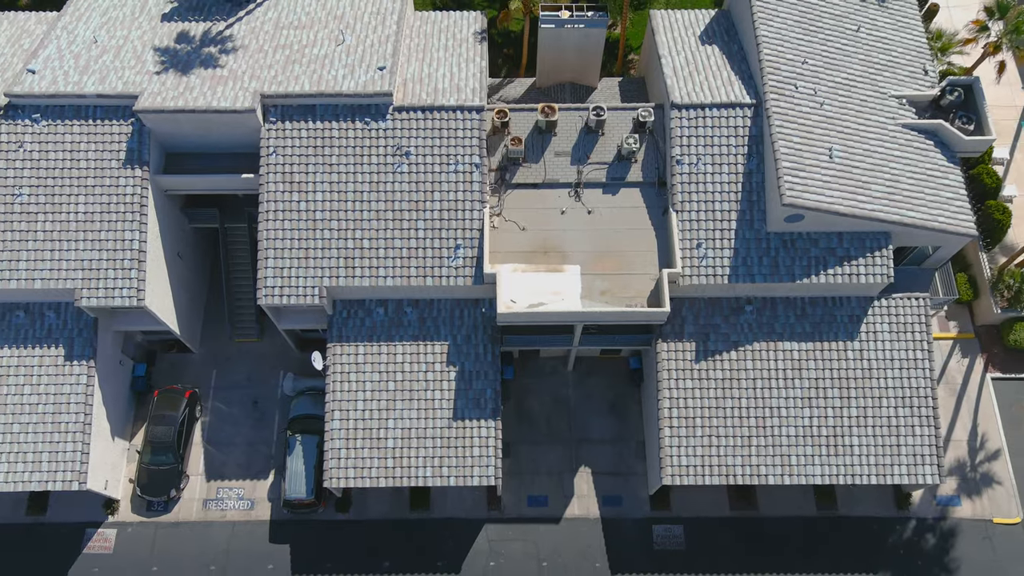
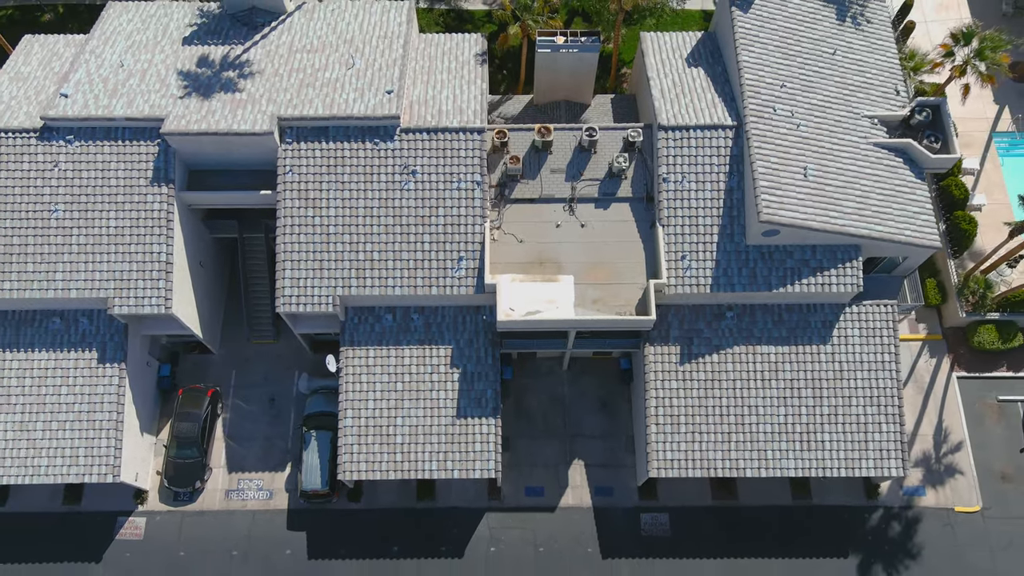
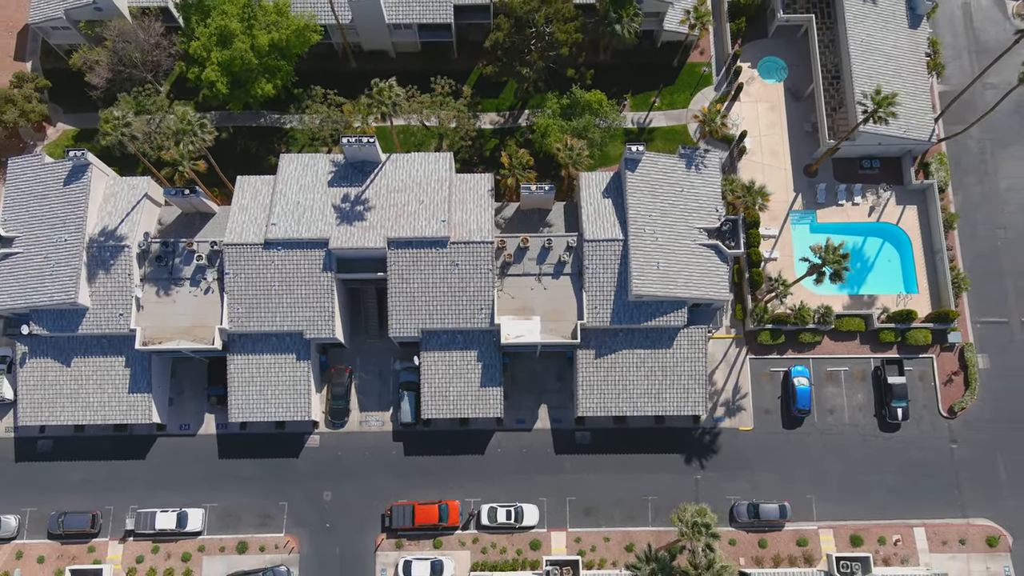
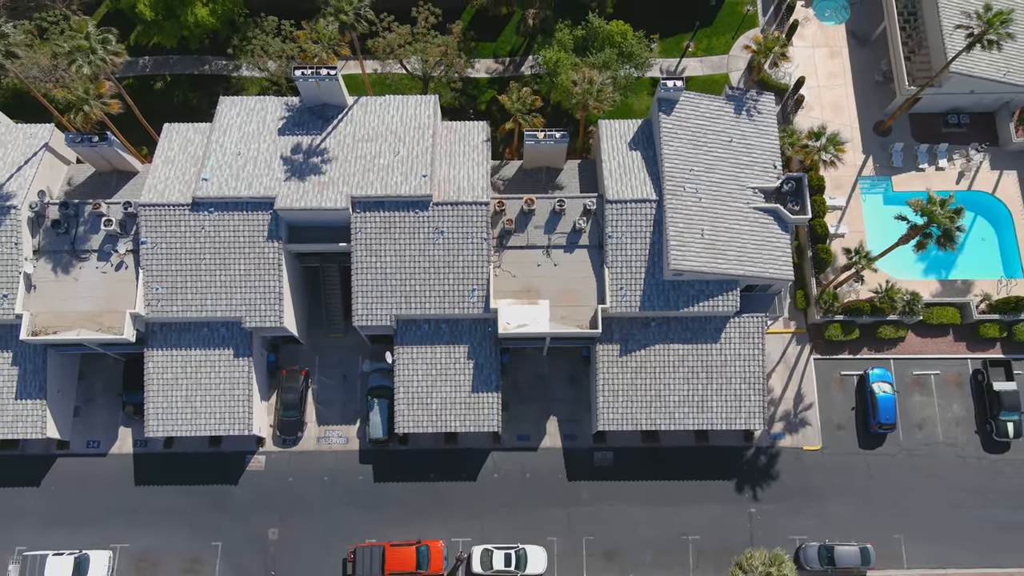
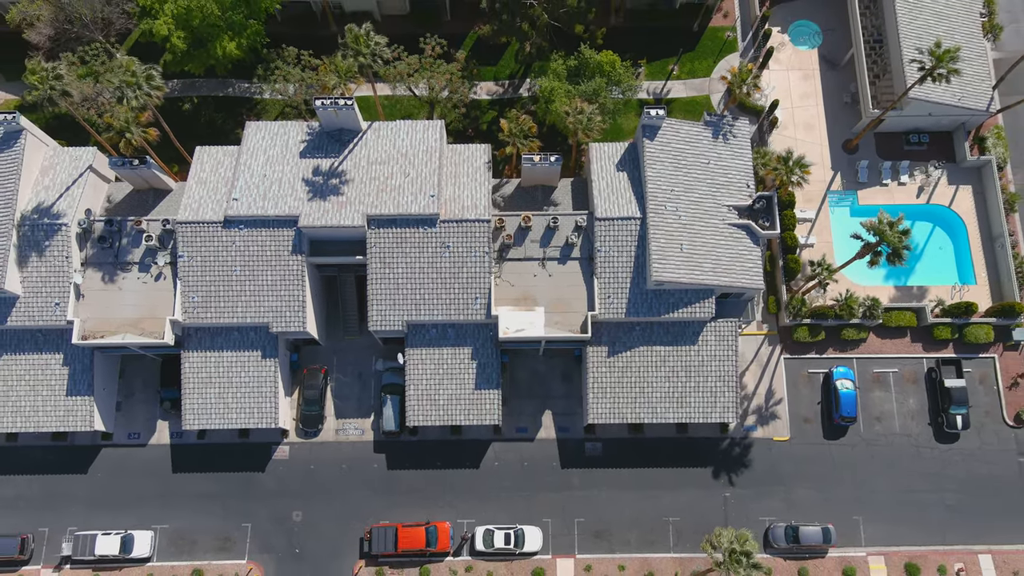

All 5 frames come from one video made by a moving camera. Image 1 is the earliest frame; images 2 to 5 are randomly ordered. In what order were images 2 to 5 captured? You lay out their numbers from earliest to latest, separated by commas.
2, 4, 5, 3
